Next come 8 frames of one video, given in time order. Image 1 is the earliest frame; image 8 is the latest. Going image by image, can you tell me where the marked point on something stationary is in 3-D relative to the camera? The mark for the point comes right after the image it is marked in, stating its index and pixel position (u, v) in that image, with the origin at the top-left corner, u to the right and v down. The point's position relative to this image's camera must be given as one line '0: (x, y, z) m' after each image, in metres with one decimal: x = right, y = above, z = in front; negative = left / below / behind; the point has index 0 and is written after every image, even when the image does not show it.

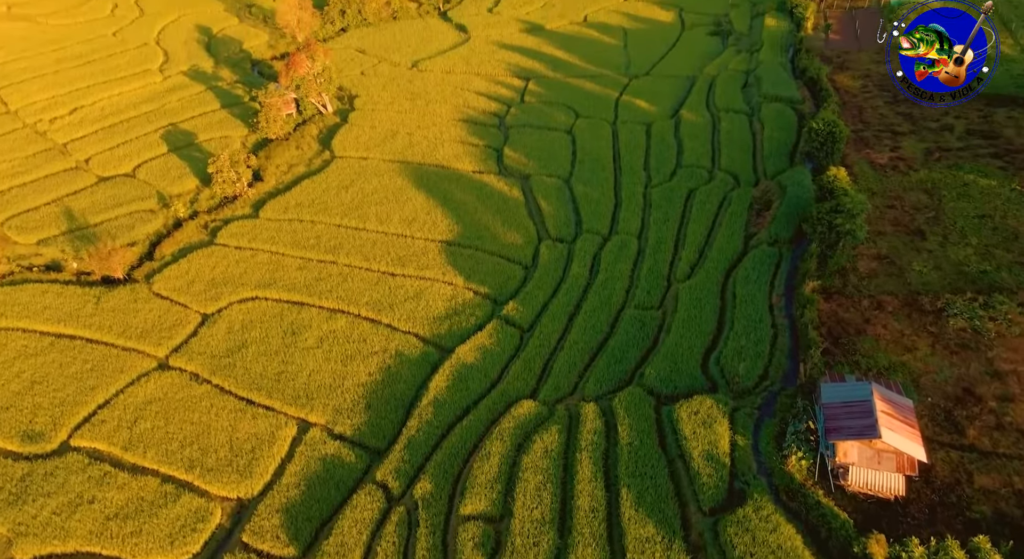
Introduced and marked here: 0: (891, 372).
0: (+11.5, -2.9, +20.0) m
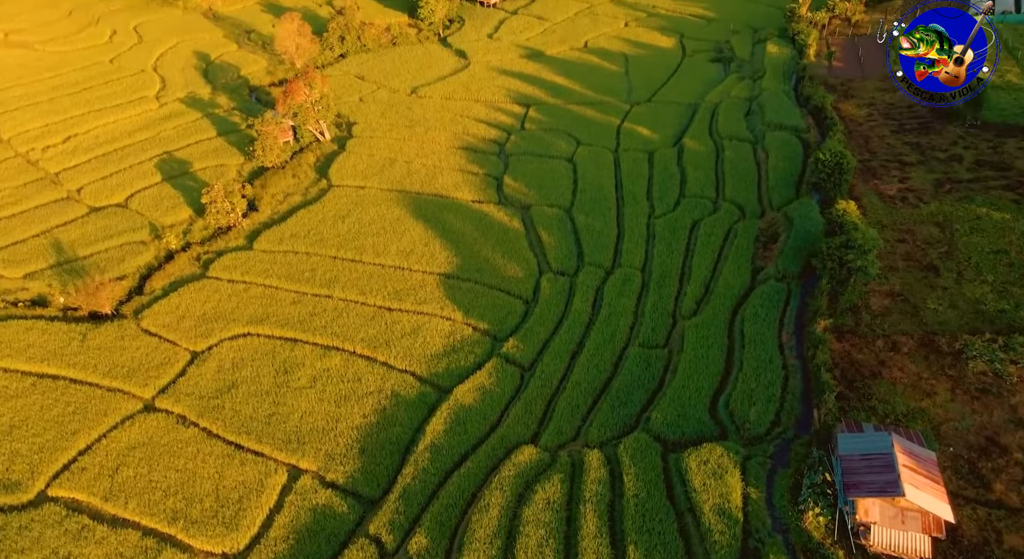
0: (+11.5, -4.1, +19.1) m
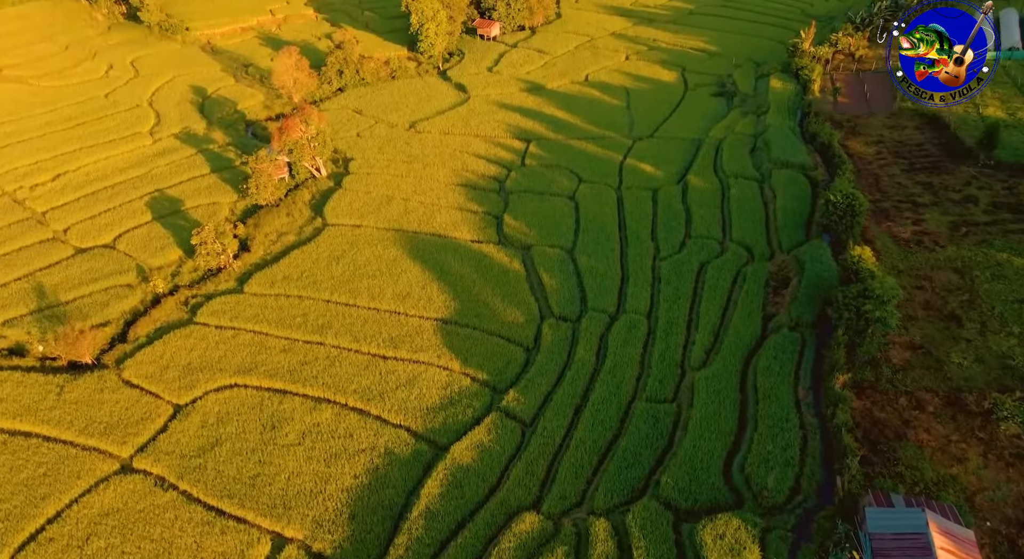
0: (+11.5, -5.6, +17.8) m
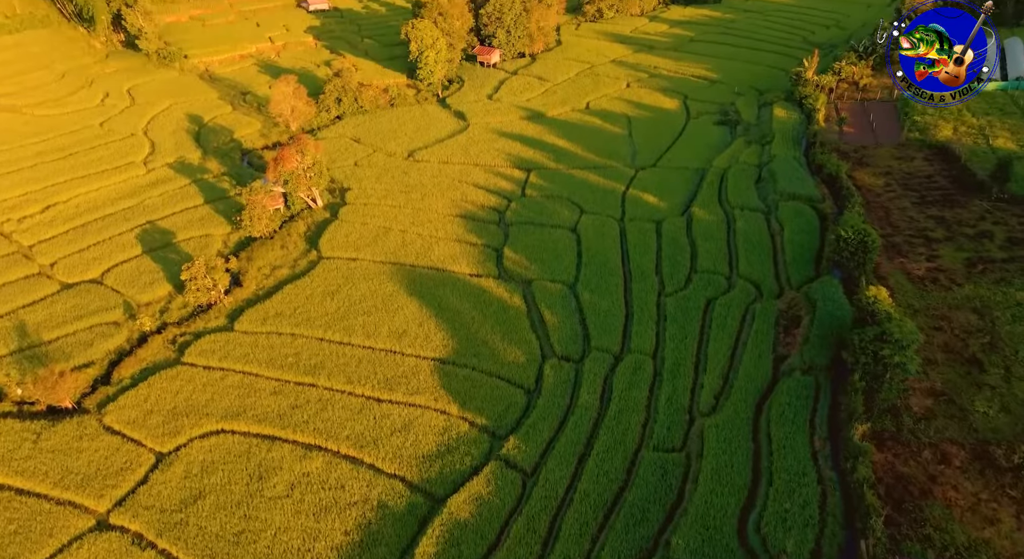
0: (+11.5, -6.9, +16.6) m
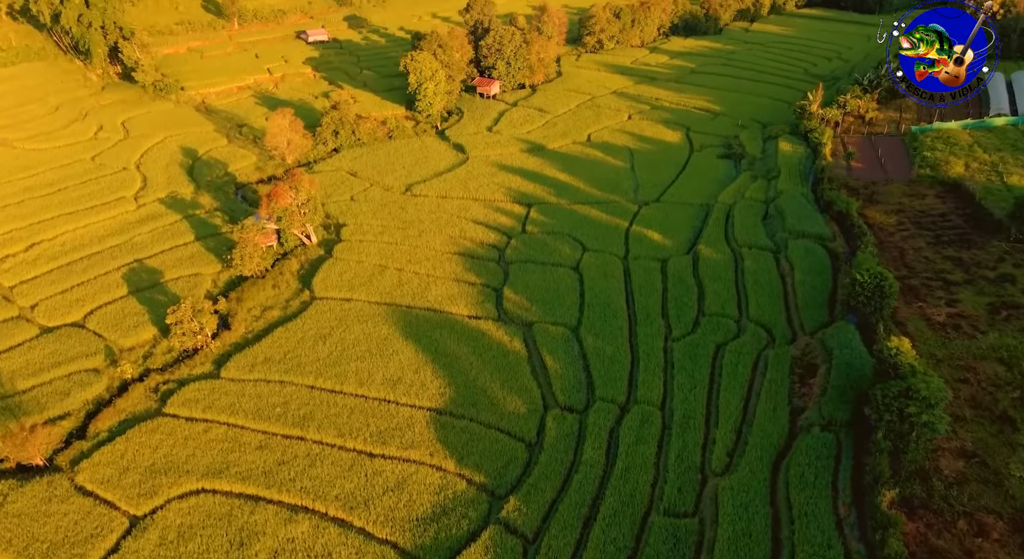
0: (+11.5, -8.2, +15.1) m
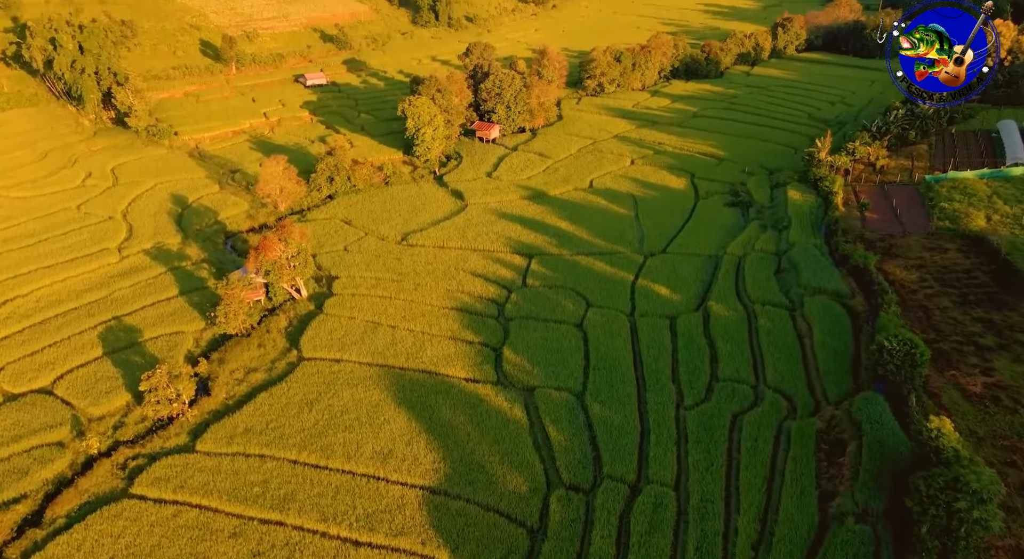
0: (+11.5, -10.1, +12.7) m
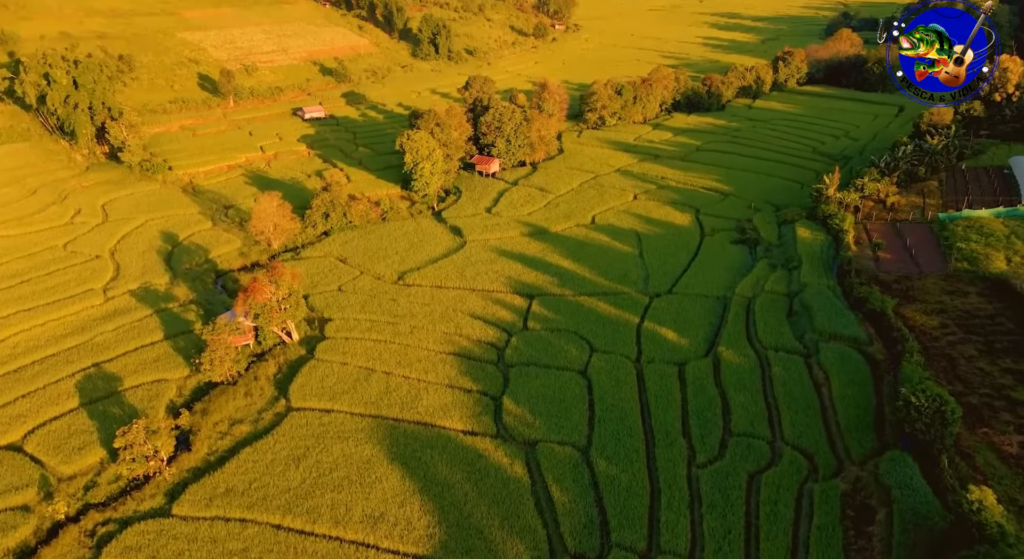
0: (+11.5, -11.3, +10.8) m
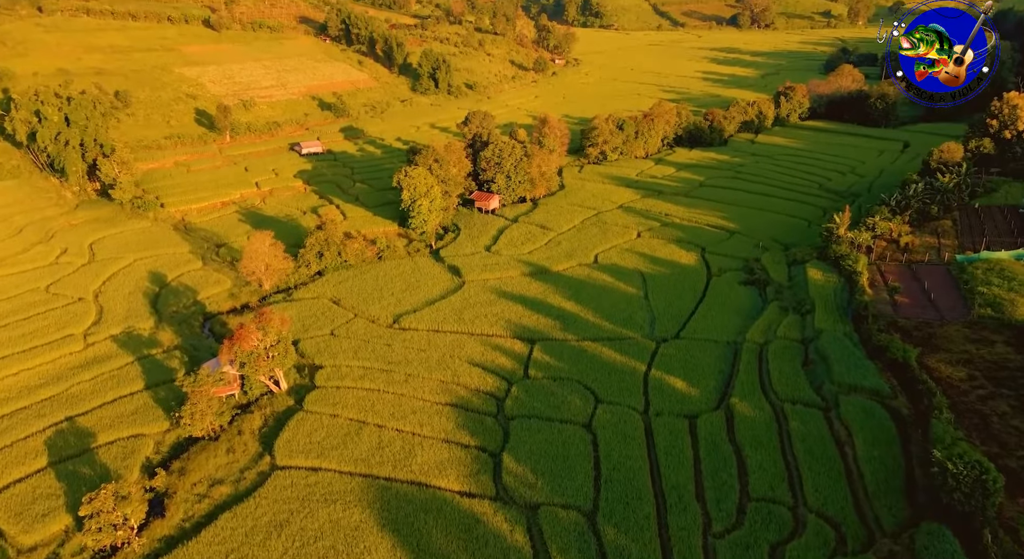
0: (+11.6, -12.5, +8.7) m
